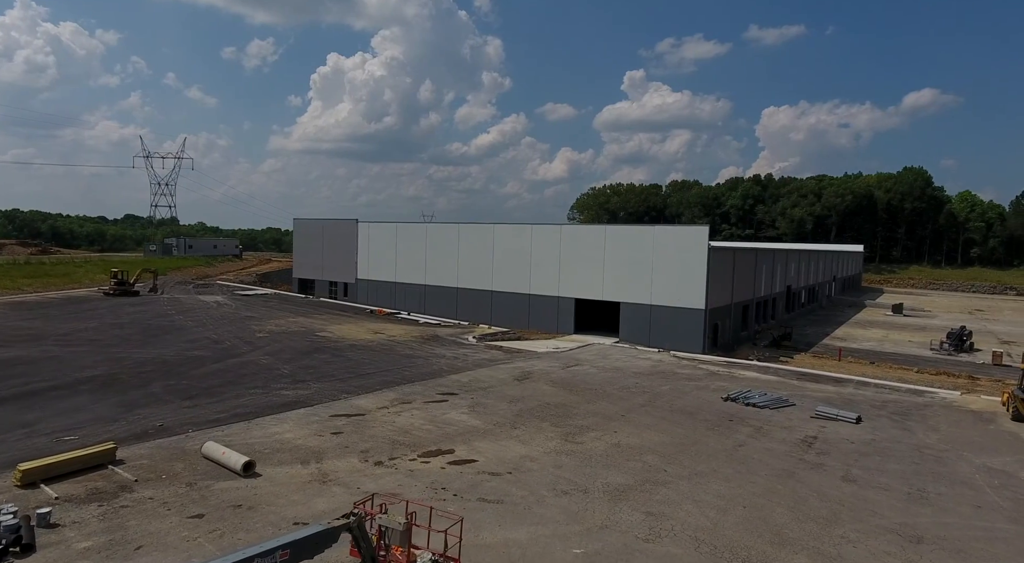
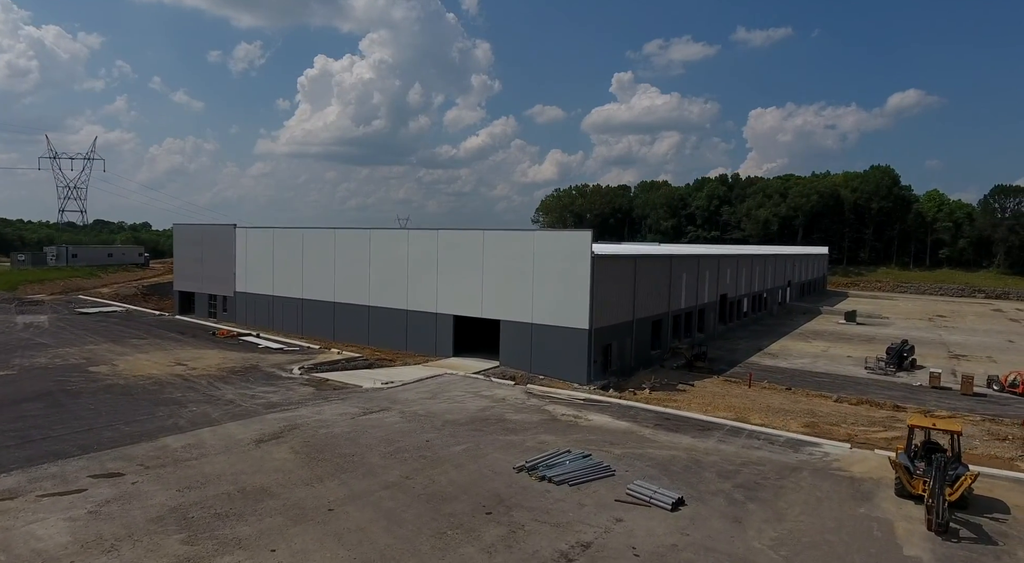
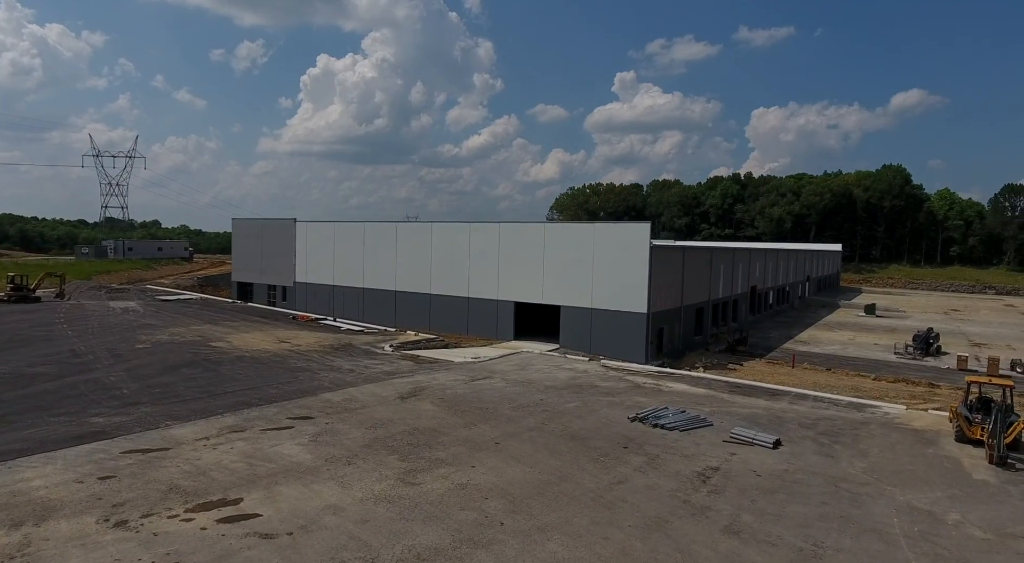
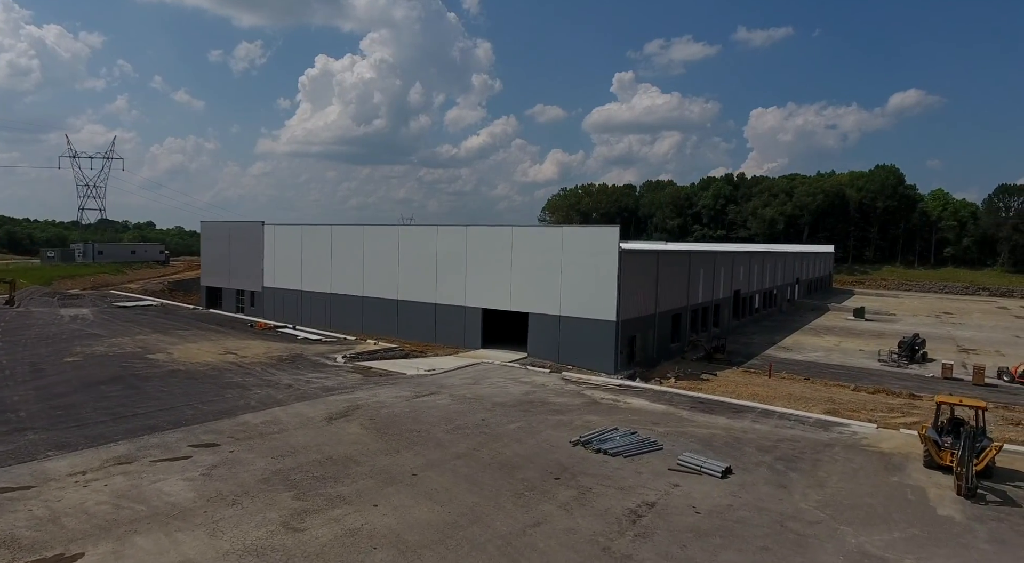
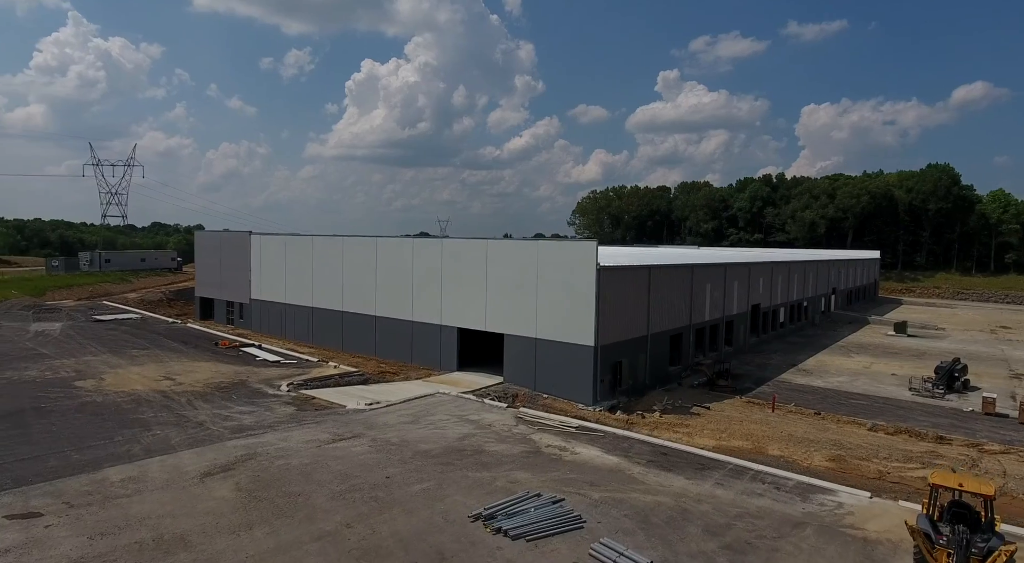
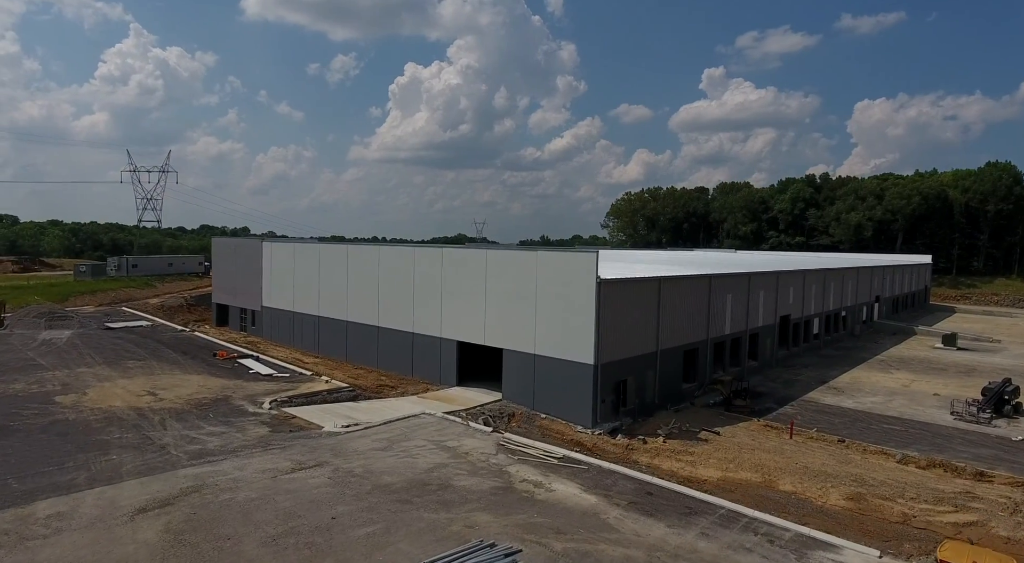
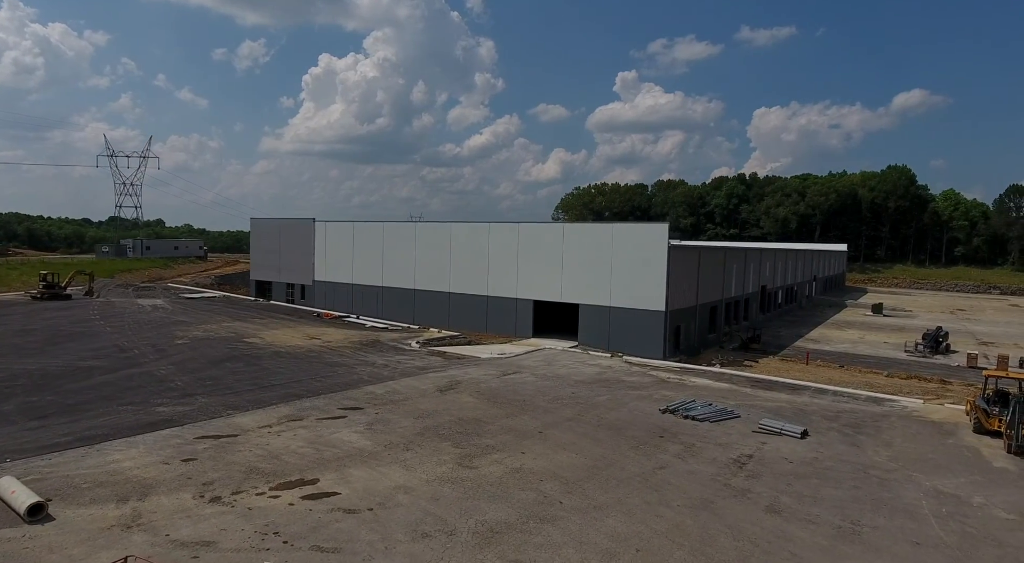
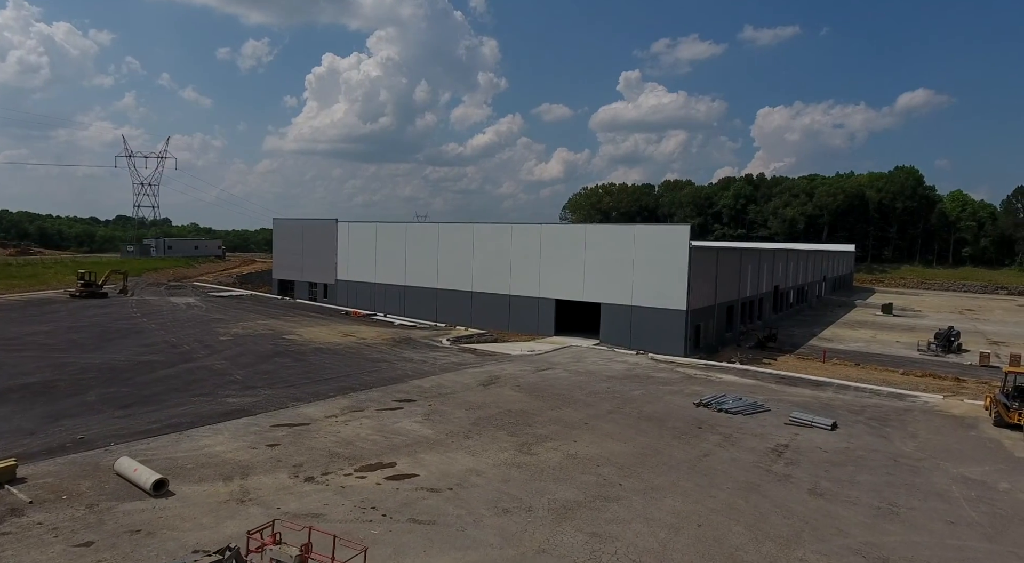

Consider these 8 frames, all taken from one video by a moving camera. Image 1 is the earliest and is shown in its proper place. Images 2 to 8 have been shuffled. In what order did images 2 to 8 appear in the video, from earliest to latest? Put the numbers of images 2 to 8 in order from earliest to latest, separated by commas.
8, 7, 3, 4, 2, 5, 6
